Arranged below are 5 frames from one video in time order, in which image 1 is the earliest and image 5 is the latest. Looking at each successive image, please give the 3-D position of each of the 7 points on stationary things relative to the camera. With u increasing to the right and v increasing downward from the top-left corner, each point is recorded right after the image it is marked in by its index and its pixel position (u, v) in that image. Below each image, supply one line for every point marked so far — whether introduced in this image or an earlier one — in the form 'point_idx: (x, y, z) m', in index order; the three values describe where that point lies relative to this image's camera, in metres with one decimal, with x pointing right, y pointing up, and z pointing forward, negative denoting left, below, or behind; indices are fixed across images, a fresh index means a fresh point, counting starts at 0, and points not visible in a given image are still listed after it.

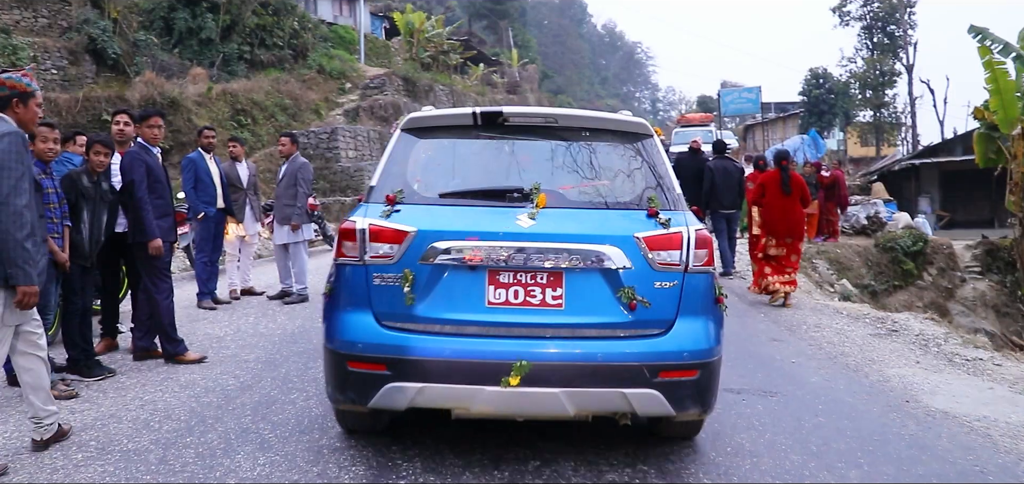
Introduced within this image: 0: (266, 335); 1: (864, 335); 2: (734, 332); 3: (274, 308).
0: (-2.1, -0.8, +6.9) m
1: (+3.2, -0.8, +7.3) m
2: (+2.0, -0.8, +7.4) m
3: (-2.4, -0.7, +8.3) m
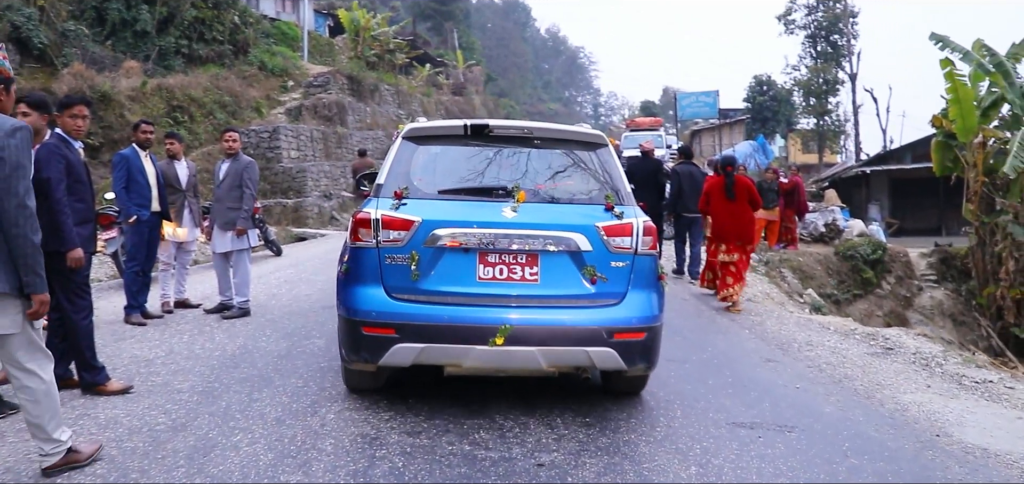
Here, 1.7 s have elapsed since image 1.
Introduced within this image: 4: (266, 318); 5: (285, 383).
0: (-2.3, -0.9, +6.0) m
1: (+2.9, -0.9, +6.8) m
2: (+1.8, -0.9, +6.8) m
3: (-2.7, -0.8, +7.4) m
4: (-2.3, -0.7, +7.6) m
5: (-1.5, -0.9, +5.3) m
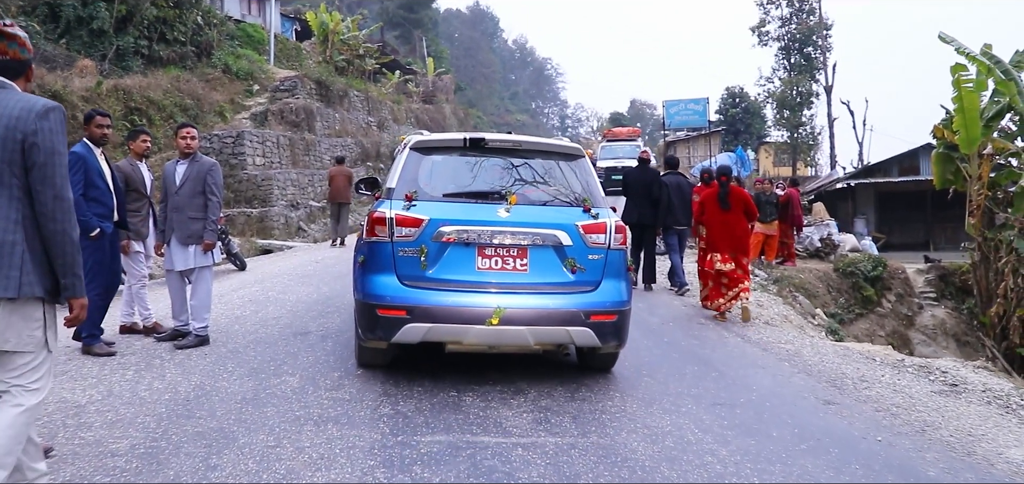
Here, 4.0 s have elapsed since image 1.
0: (-2.2, -1.0, +4.9) m
1: (+3.0, -1.1, +5.9) m
2: (+1.8, -1.0, +5.8) m
3: (-2.7, -0.9, +6.2) m
4: (-2.3, -0.8, +6.5) m
5: (-1.3, -1.0, +4.2) m
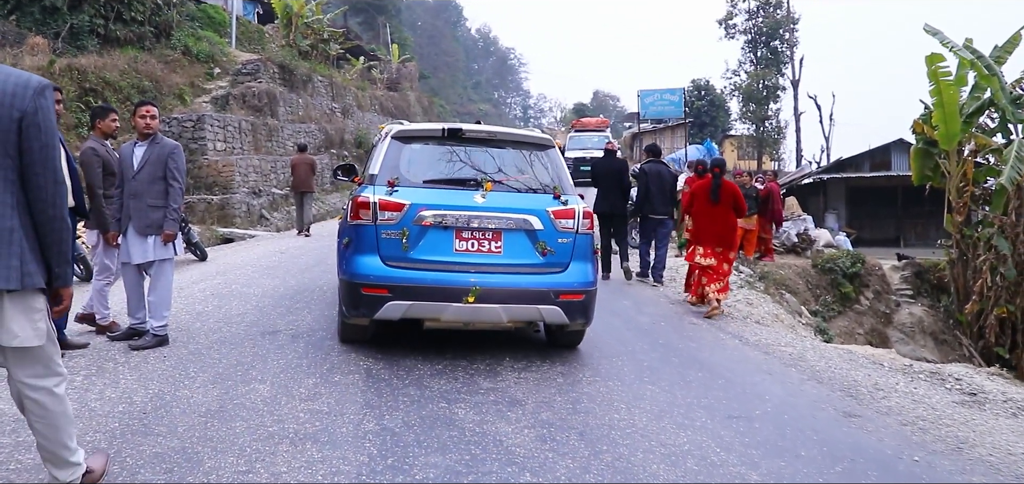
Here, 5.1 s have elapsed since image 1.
0: (-2.2, -0.9, +4.3) m
1: (+3.0, -1.1, +5.5) m
2: (+1.8, -1.0, +5.4) m
3: (-2.7, -0.8, +5.6) m
4: (-2.3, -0.8, +5.9) m
5: (-1.3, -1.0, +3.6) m
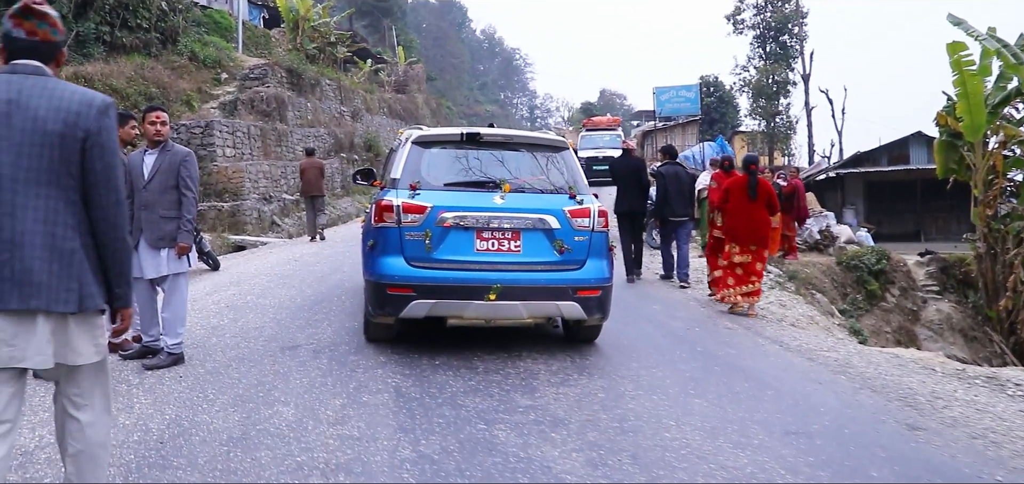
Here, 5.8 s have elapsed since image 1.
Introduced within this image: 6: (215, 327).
0: (-2.0, -1.0, +4.0) m
1: (+3.2, -1.1, +5.2) m
2: (+2.0, -1.0, +5.0) m
3: (-2.5, -0.9, +5.3) m
4: (-2.1, -0.9, +5.6) m
5: (-1.1, -1.1, +3.3) m
6: (-2.6, -0.7, +7.1) m
